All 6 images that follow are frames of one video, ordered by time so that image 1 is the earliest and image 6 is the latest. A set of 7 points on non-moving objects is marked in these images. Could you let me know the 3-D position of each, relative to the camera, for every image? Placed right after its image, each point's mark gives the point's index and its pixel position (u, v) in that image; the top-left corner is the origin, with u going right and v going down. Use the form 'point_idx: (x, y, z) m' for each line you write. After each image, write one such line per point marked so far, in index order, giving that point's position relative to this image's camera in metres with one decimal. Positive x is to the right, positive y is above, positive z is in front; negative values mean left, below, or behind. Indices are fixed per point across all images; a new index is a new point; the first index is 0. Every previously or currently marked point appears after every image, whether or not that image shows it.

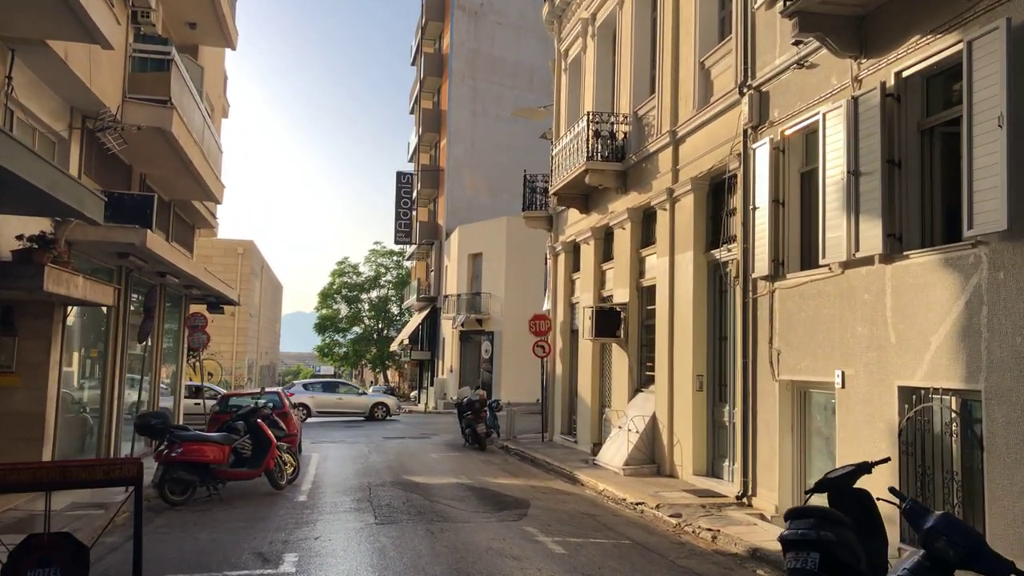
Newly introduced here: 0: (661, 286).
0: (+1.9, 0.0, +13.5) m
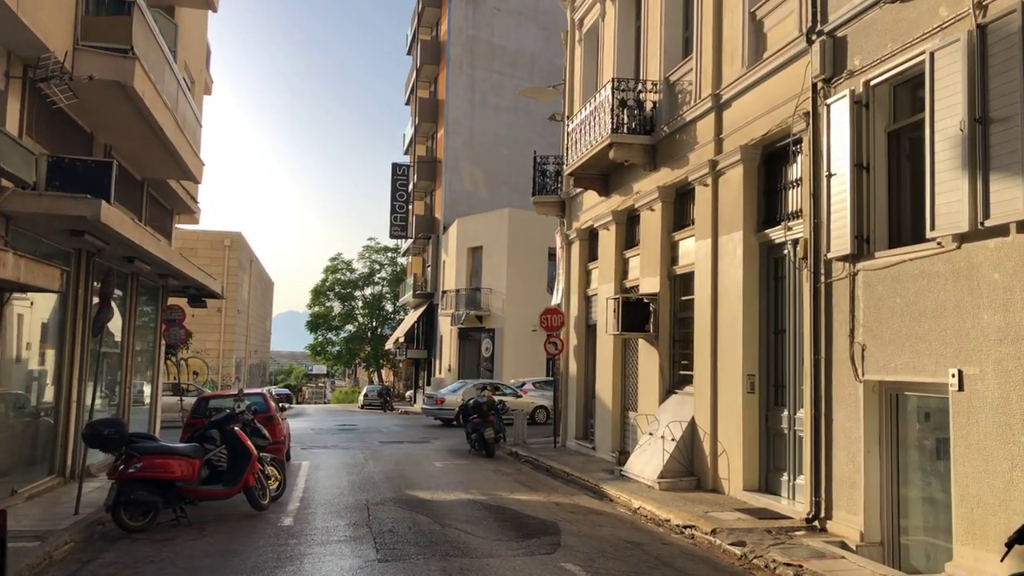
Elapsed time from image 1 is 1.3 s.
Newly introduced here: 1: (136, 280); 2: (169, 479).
0: (+2.0, +0.2, +11.8) m
1: (-5.3, +0.1, +15.1) m
2: (-2.7, -1.5, +8.5) m
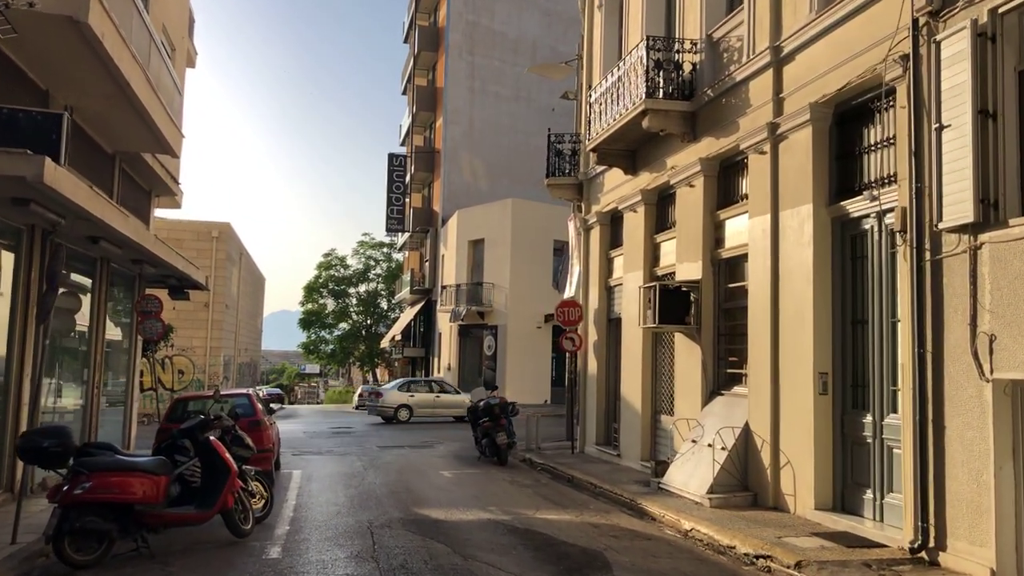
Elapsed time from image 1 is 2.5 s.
0: (+2.3, +0.3, +10.2) m
1: (-5.0, +0.3, +13.5) m
2: (-2.4, -1.4, +6.8) m
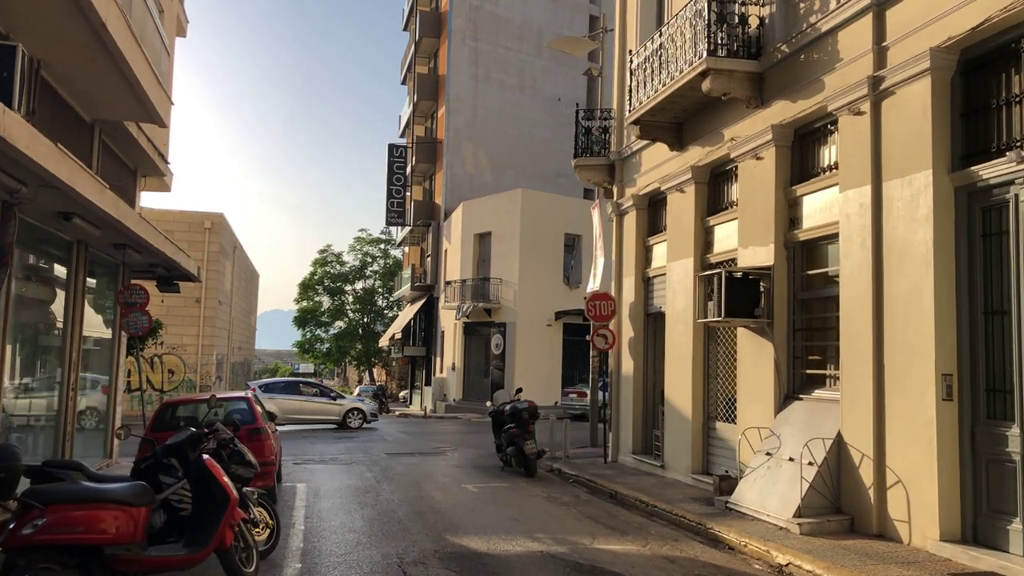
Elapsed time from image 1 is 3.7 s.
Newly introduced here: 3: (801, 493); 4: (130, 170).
0: (+2.7, +0.4, +8.6) m
1: (-4.7, +0.4, +11.8) m
2: (-2.0, -1.2, +5.2) m
3: (+2.3, -1.6, +8.5) m
4: (-5.0, +1.5, +14.0) m
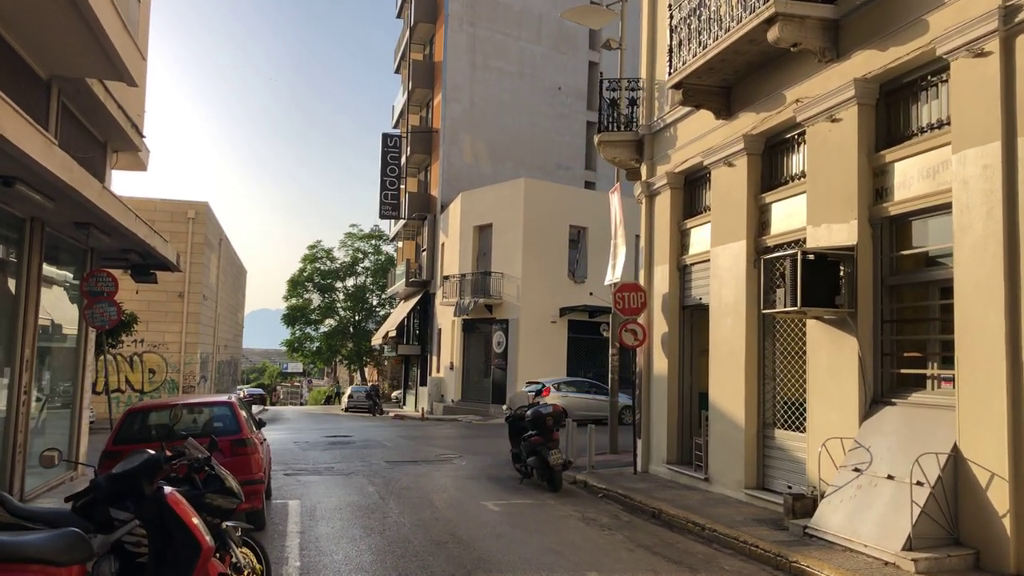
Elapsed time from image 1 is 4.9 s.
0: (+3.0, +0.5, +7.0) m
1: (-4.4, +0.6, +10.2) m
2: (-1.7, -1.1, +3.6) m
3: (+2.5, -1.5, +6.9) m
4: (-4.7, +1.7, +12.4) m
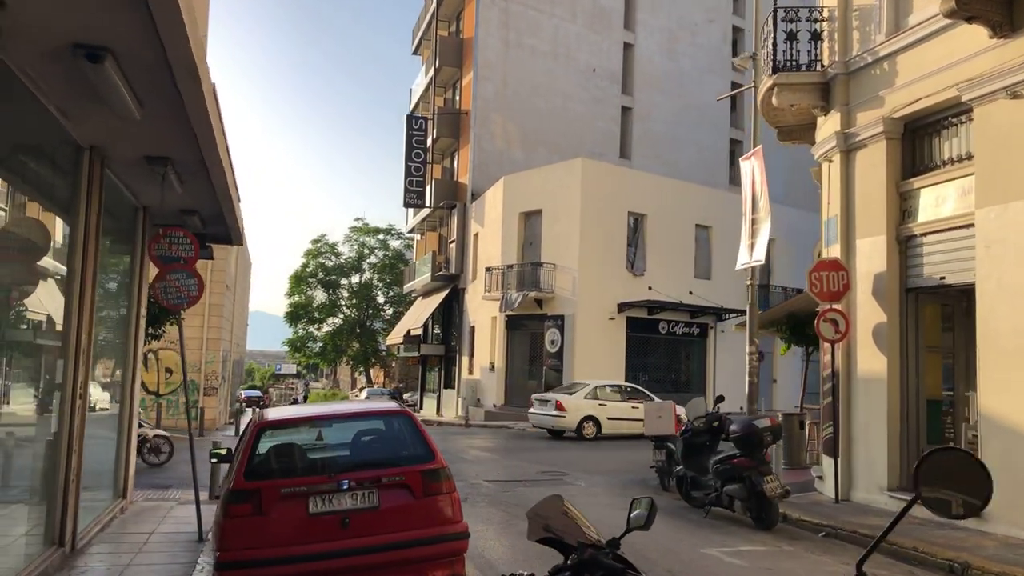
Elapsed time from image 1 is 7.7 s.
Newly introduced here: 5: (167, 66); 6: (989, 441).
0: (+4.7, +0.8, +4.3) m
1: (-2.8, +0.8, +7.3) m
2: (+0.1, -0.8, +0.8) m
3: (+4.2, -1.3, +4.1) m
4: (-3.1, +1.9, +9.5) m
5: (-1.6, +1.1, +5.0) m
6: (+3.7, -1.2, +8.3) m
